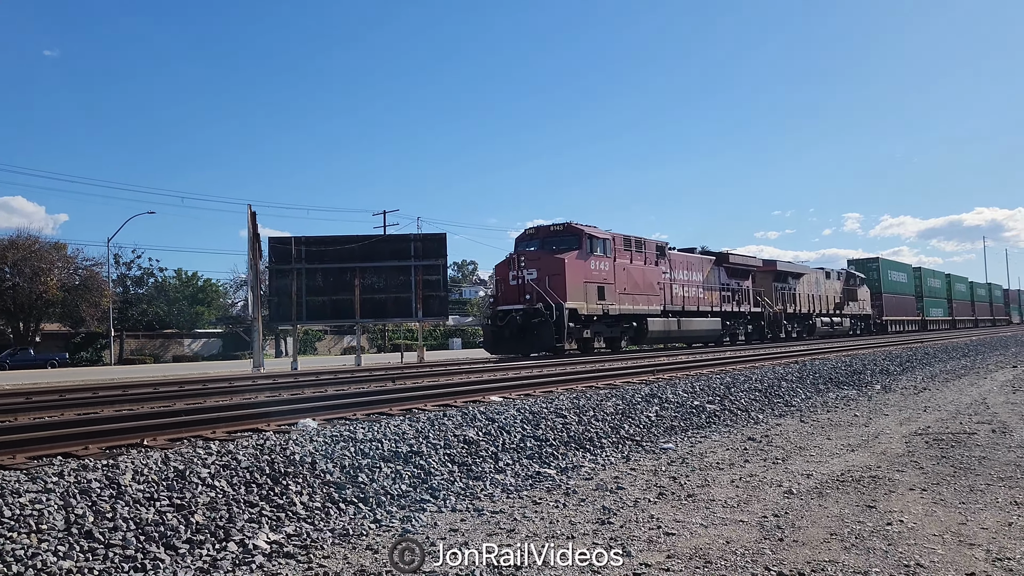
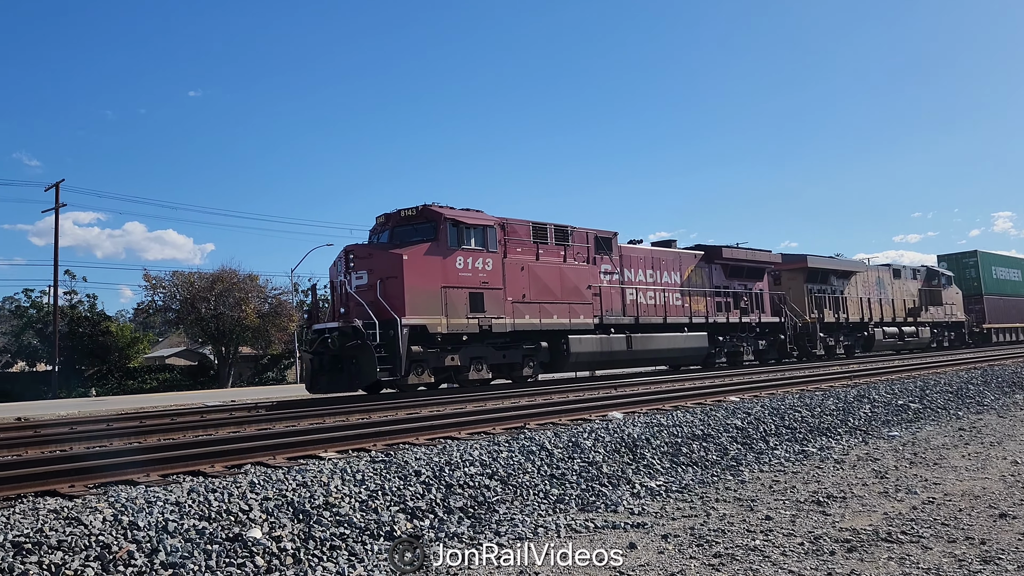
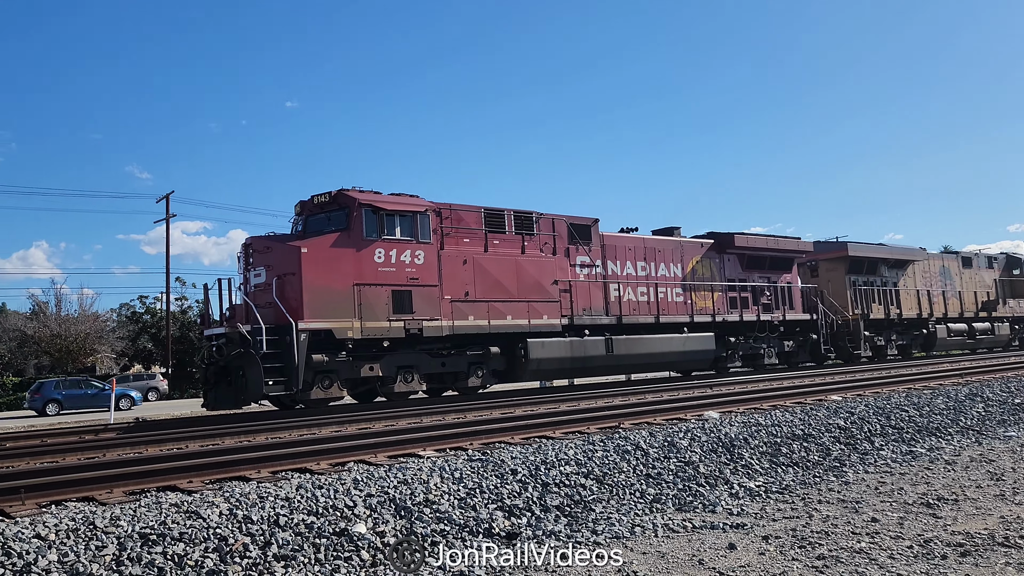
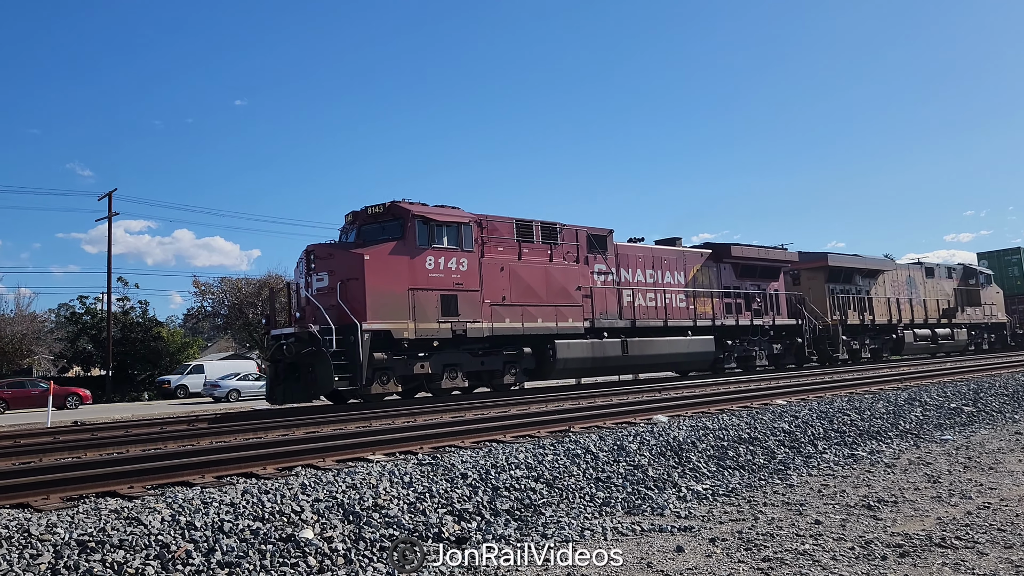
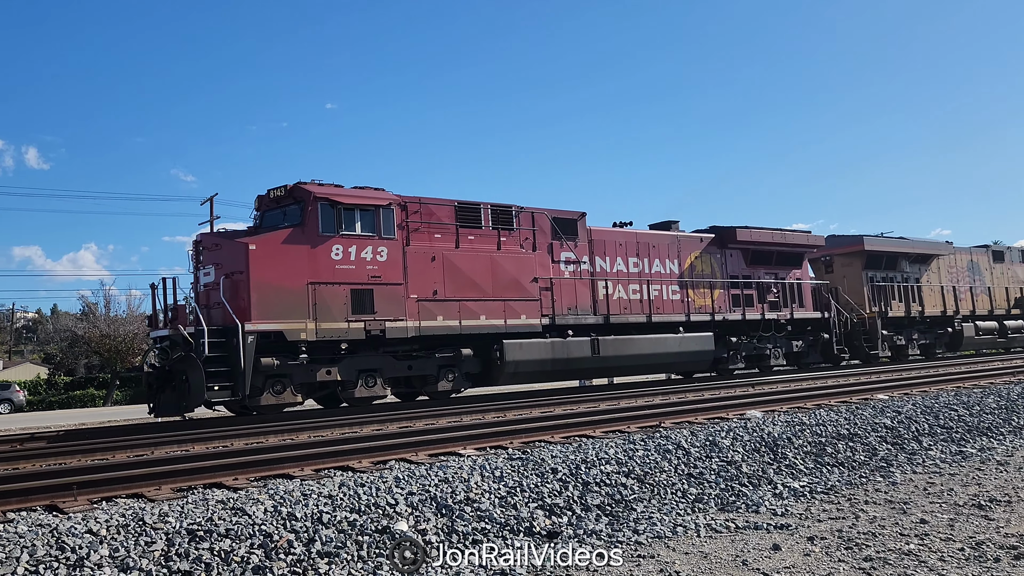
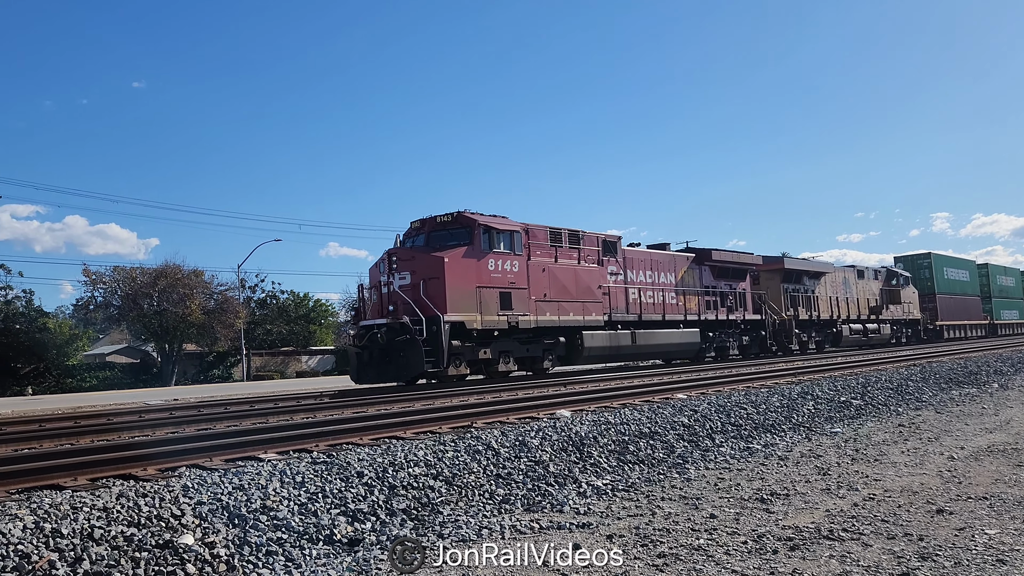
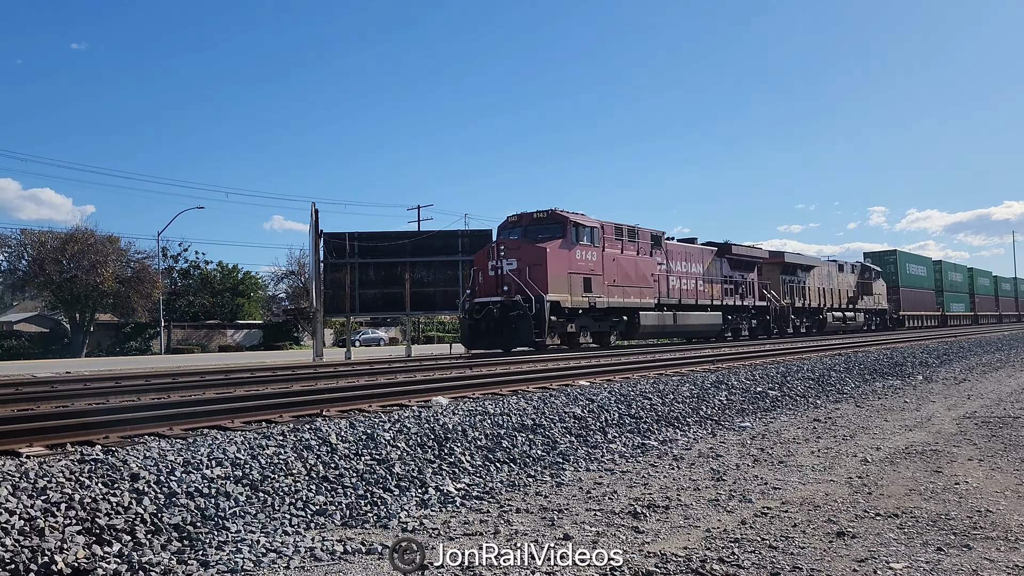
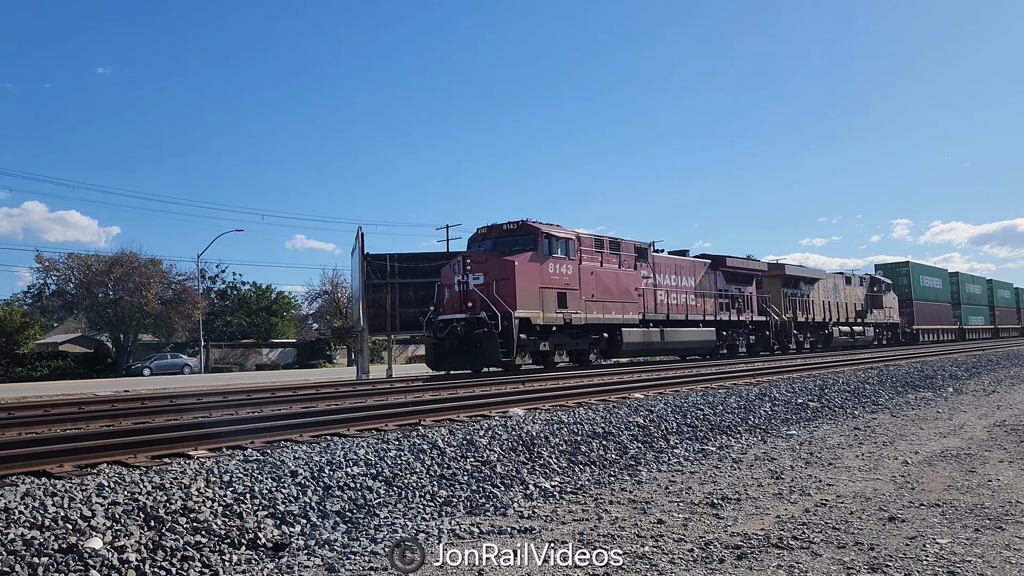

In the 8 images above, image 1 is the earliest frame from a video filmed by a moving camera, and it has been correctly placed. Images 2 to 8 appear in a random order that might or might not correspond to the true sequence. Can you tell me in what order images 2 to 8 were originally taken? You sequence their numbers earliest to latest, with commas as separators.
7, 8, 6, 2, 4, 3, 5
